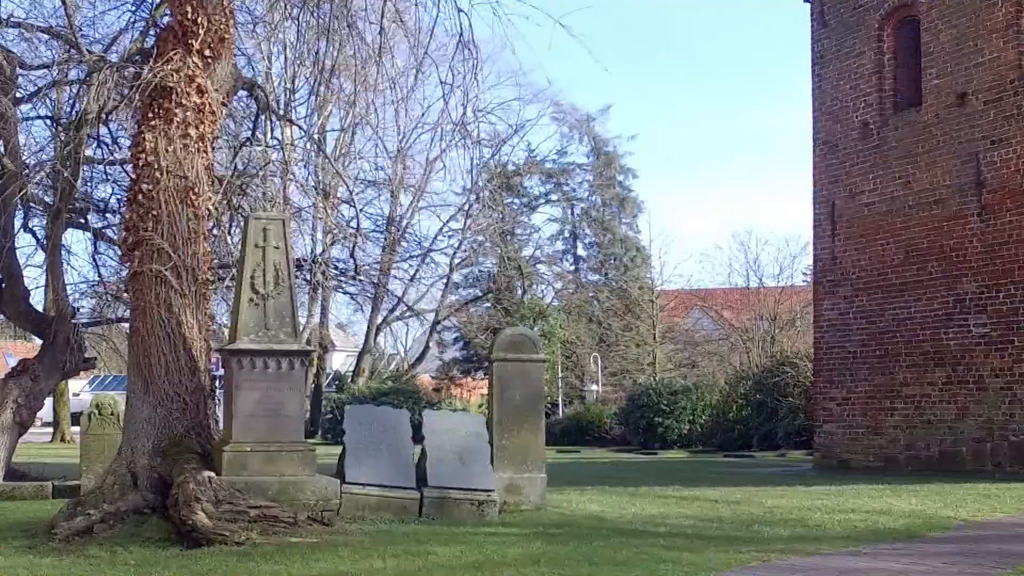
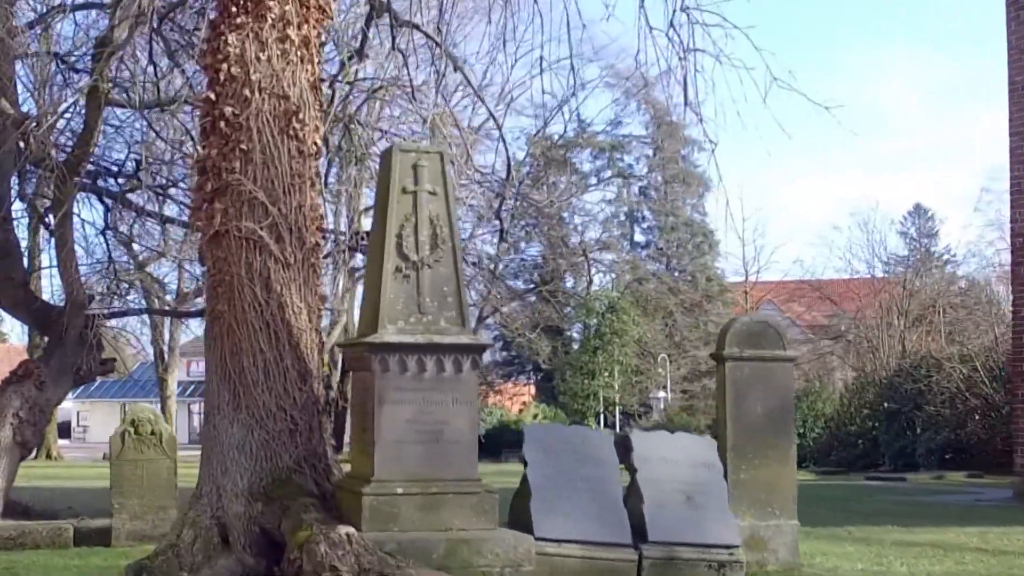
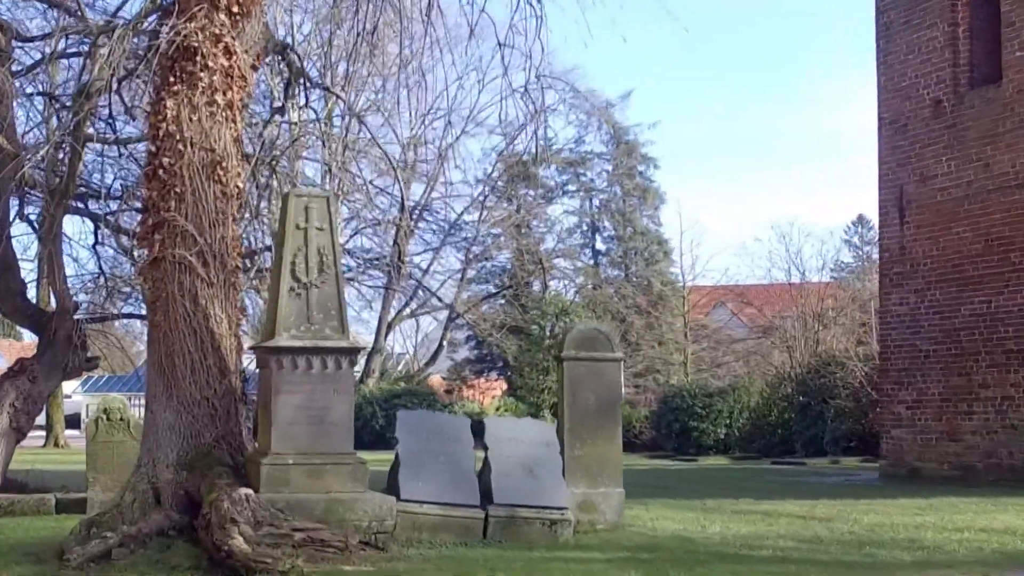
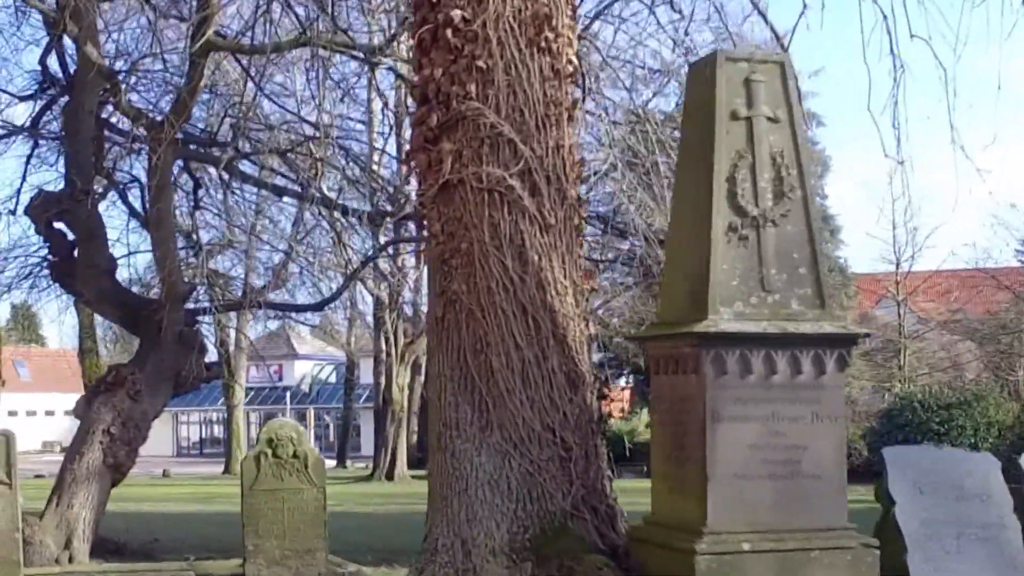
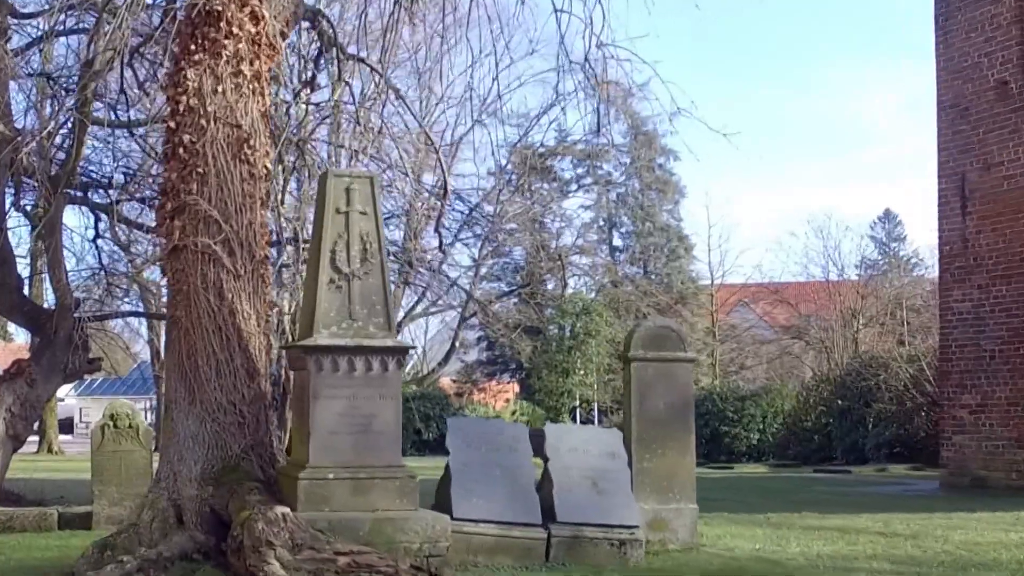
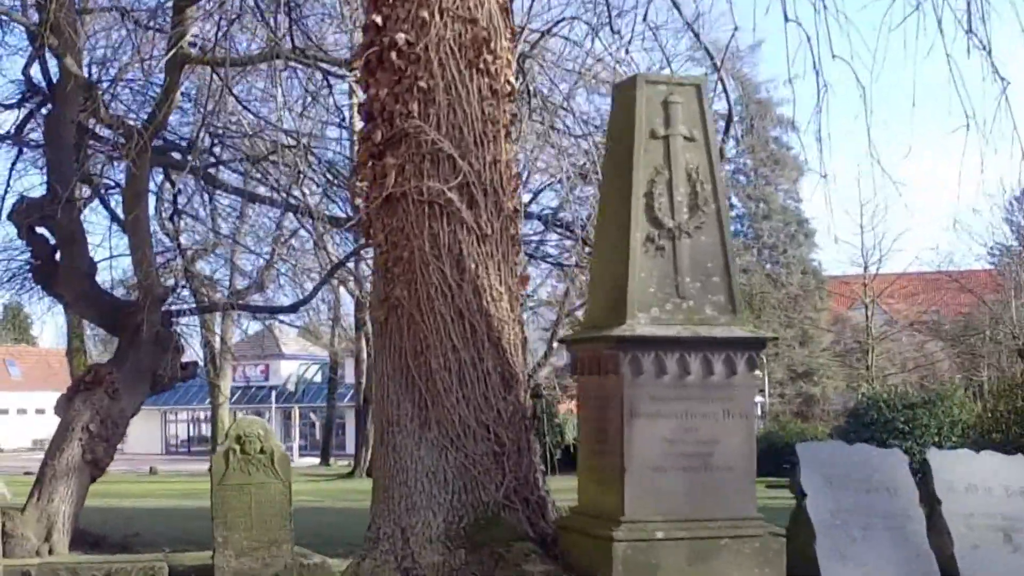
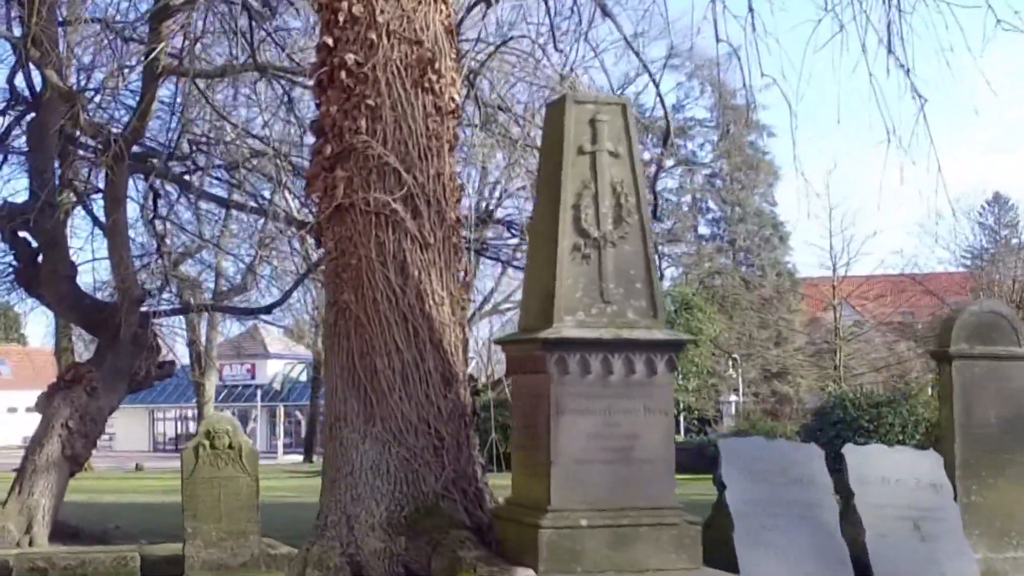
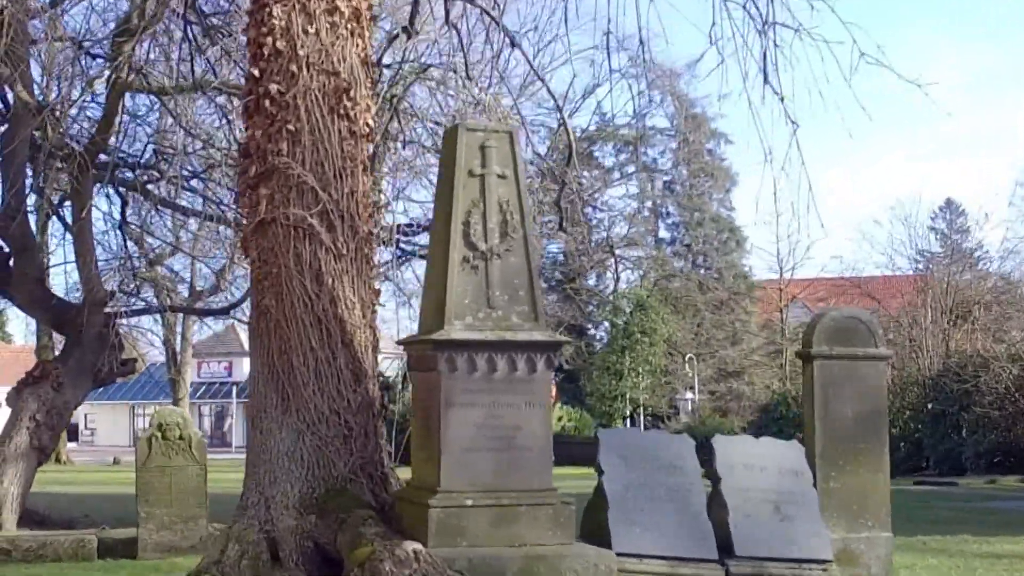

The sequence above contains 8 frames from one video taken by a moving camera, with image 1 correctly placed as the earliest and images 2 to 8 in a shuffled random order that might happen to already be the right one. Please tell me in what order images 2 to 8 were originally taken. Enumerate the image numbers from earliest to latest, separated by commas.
3, 5, 2, 8, 7, 6, 4
